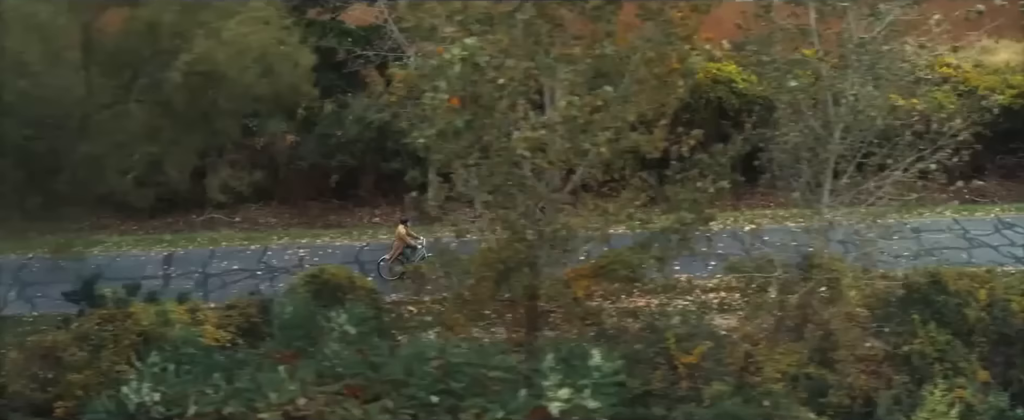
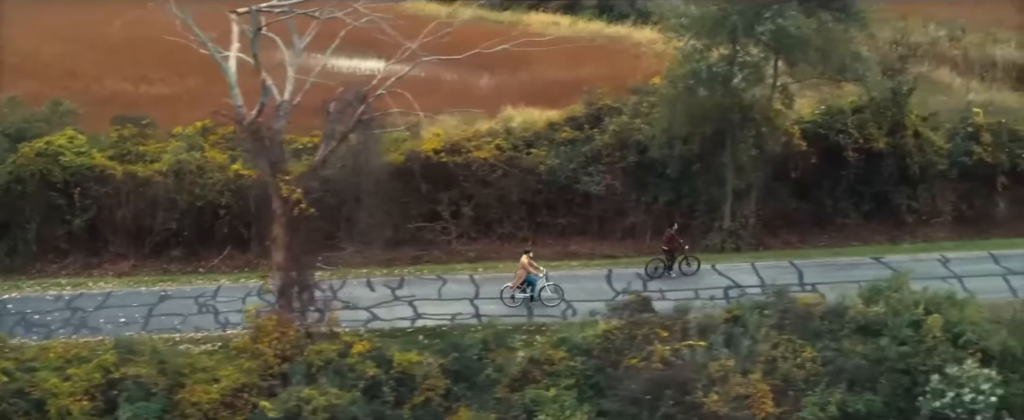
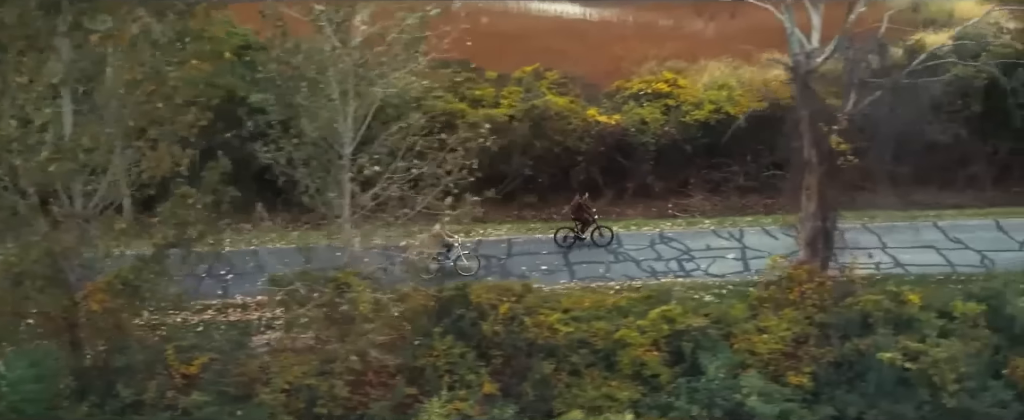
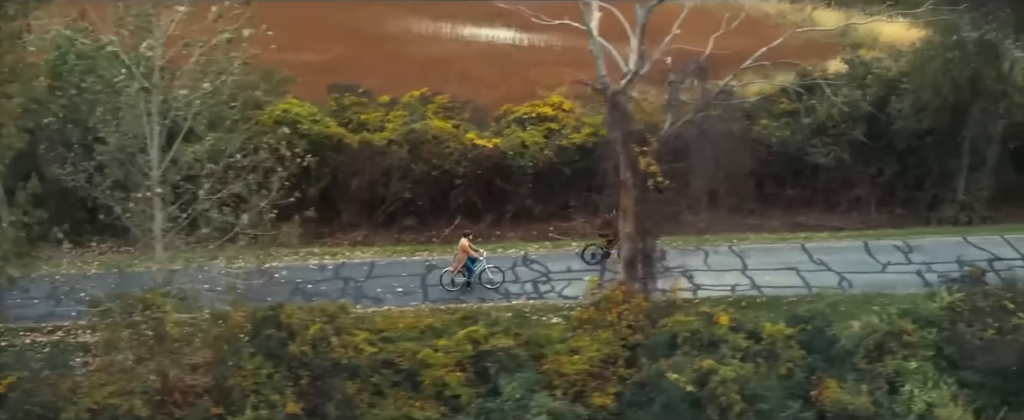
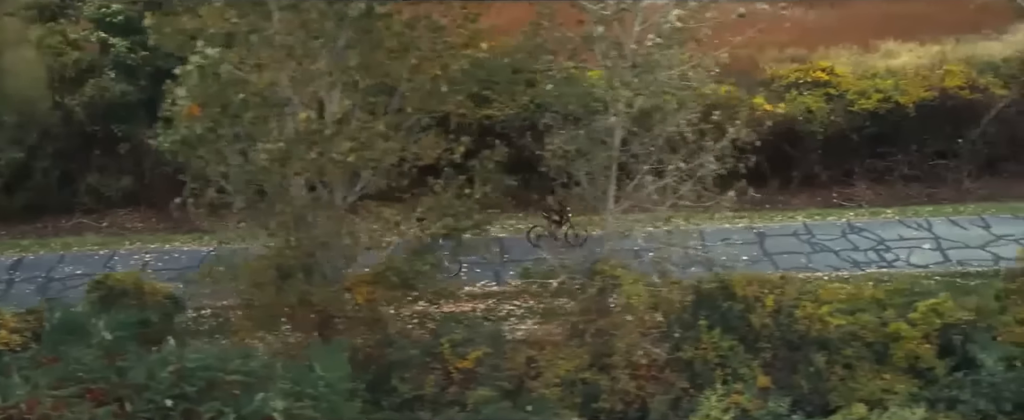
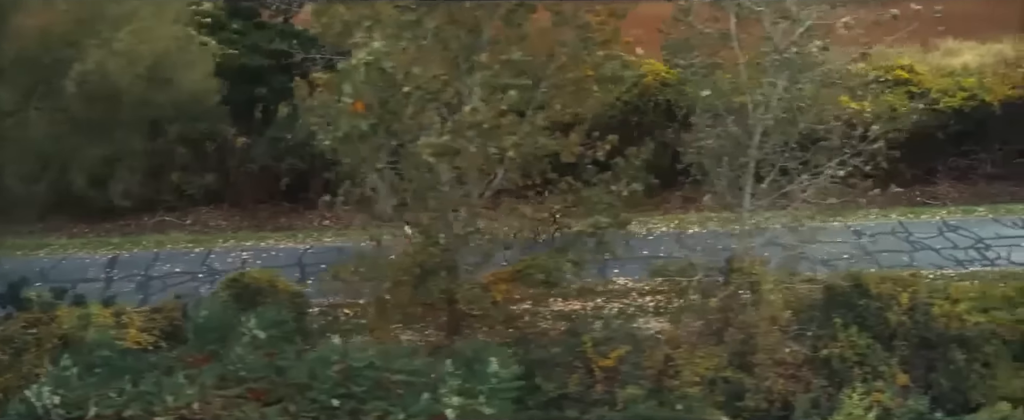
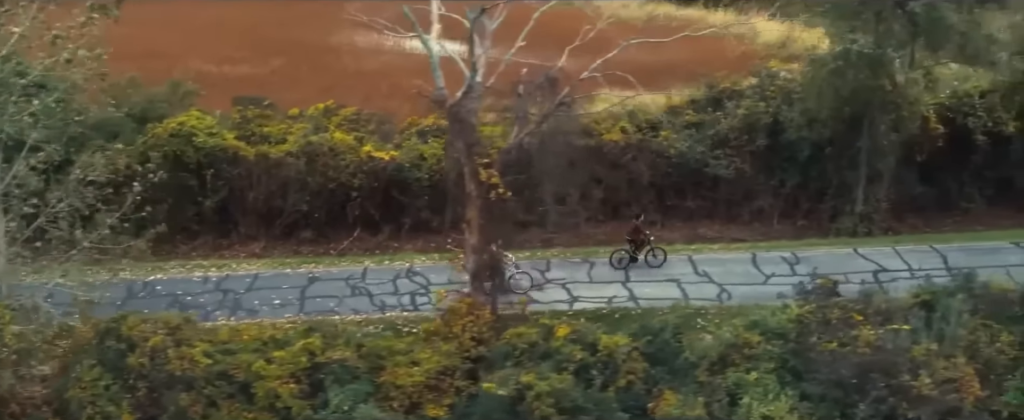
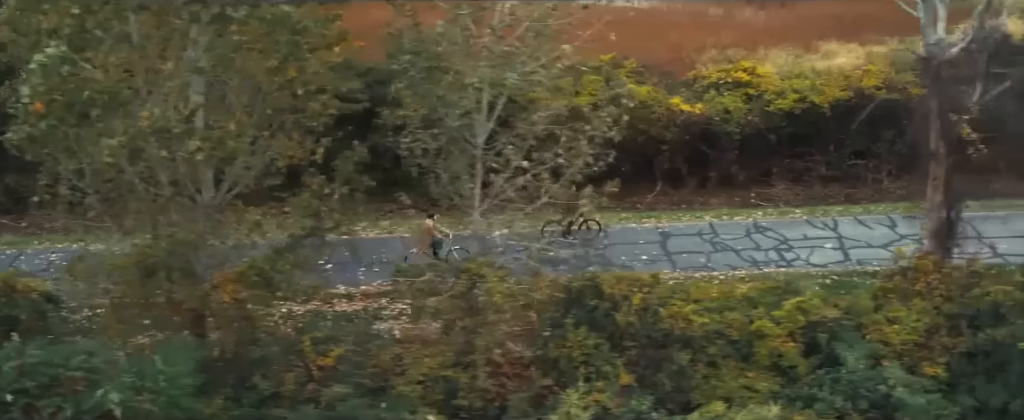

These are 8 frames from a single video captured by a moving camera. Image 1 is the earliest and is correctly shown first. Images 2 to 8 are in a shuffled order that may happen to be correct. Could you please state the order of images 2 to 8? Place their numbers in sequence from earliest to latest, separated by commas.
6, 5, 8, 3, 4, 7, 2
